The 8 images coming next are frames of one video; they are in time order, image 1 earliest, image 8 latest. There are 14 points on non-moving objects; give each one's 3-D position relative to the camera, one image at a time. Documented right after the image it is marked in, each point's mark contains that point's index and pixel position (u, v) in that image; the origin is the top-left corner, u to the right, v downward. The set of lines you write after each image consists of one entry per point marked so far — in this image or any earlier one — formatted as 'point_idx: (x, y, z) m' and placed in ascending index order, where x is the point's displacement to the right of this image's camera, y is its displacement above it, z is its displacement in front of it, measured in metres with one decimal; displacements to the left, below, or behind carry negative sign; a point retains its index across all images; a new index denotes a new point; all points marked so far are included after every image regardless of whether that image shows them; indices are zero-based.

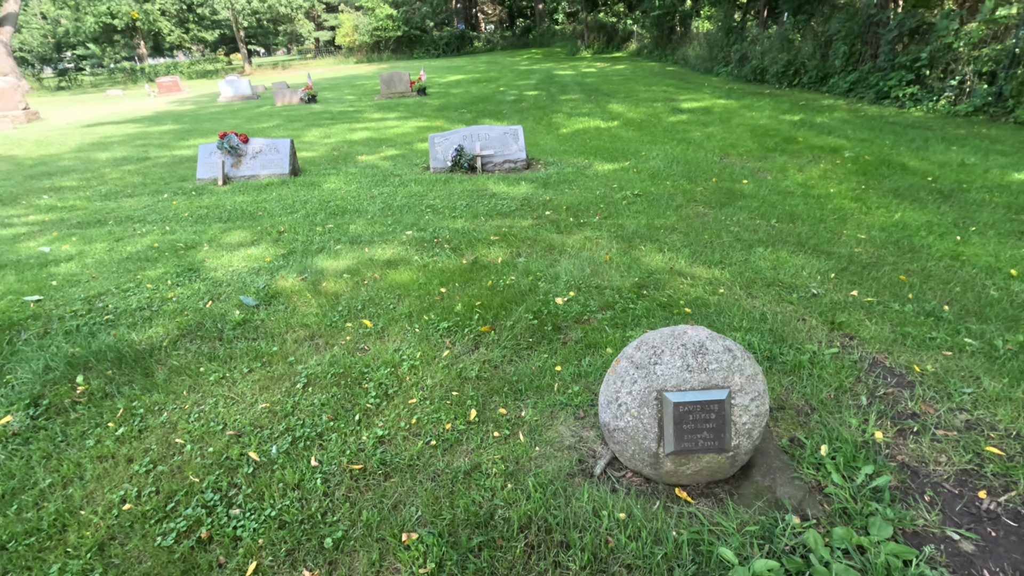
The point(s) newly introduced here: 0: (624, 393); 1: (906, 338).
0: (+0.8, -0.7, +3.8) m
1: (+4.1, -0.5, +5.7) m
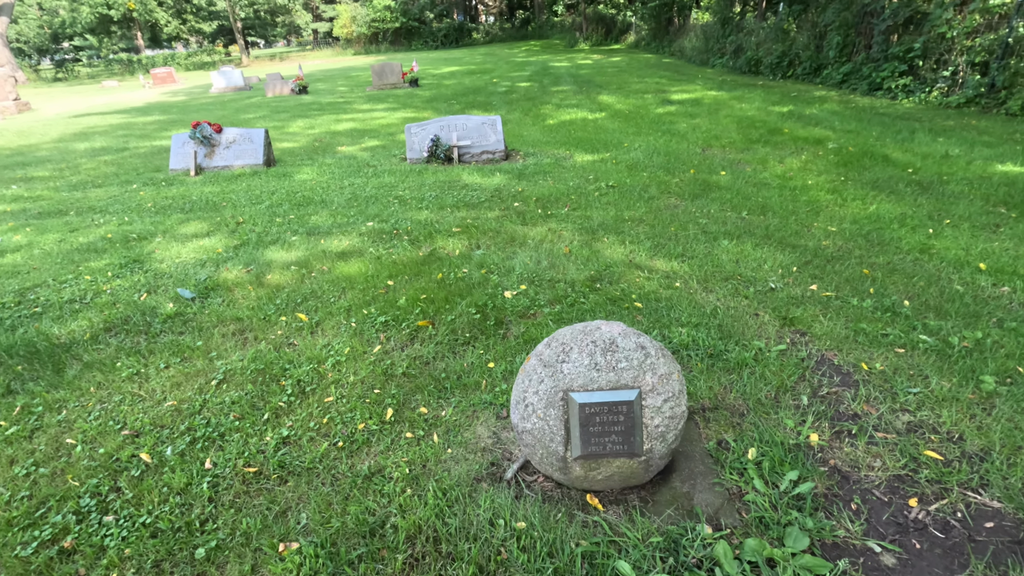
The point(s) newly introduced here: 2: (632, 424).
0: (+0.1, -0.7, +3.6) m
1: (+3.4, -0.5, +5.4) m
2: (+0.8, -0.9, +3.4) m
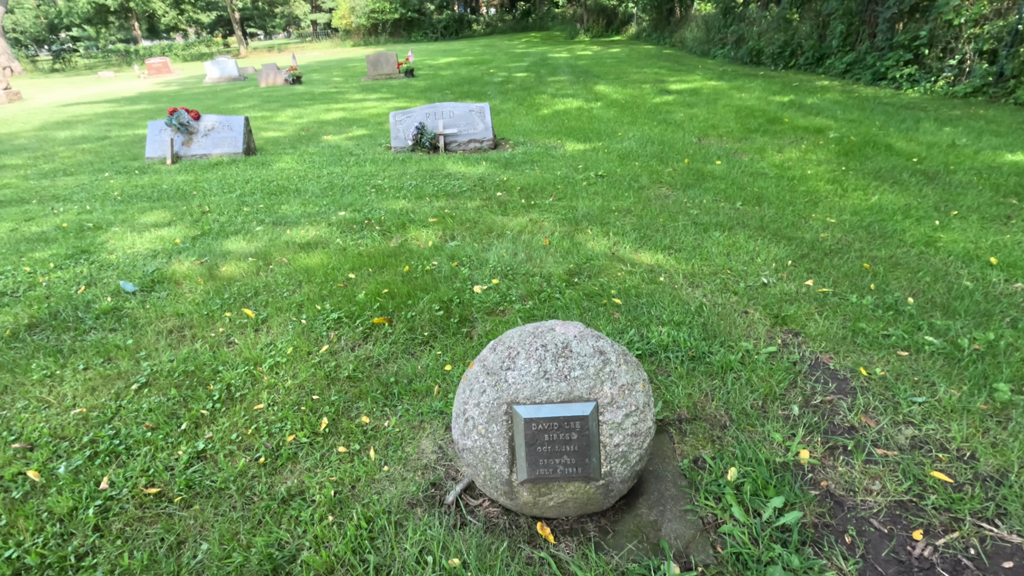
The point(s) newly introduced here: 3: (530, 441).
0: (-0.2, -0.7, +3.1) m
1: (+3.1, -0.4, +4.9) m
2: (+0.4, -0.8, +2.9) m
3: (+0.1, -0.8, +2.9) m
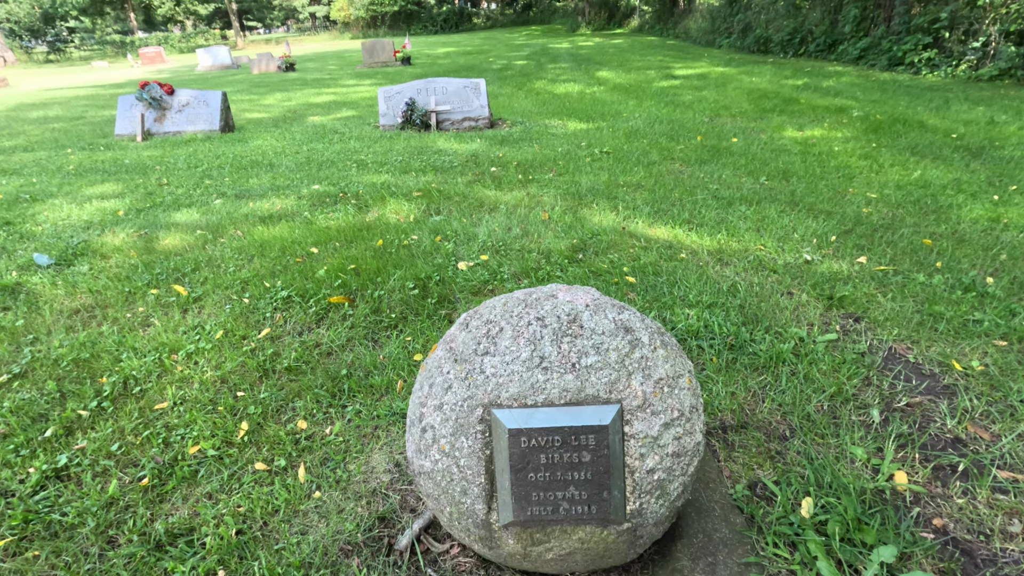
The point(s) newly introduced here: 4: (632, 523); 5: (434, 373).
0: (-0.3, -0.4, +2.0) m
1: (+3.0, -0.2, +3.9) m
2: (+0.3, -0.6, +1.9) m
3: (0.0, -0.6, +1.9) m
4: (+0.4, -0.9, +2.0) m
5: (-0.3, -0.3, +2.1) m
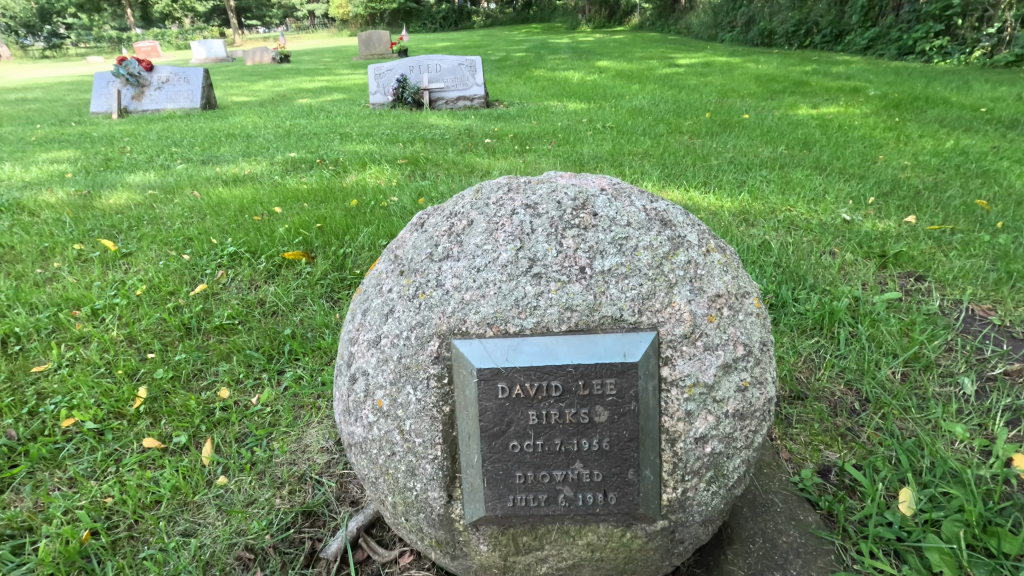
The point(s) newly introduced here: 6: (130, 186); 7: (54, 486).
0: (-0.4, -0.1, +1.3) m
1: (+2.9, +0.1, +3.2) m
2: (+0.3, -0.3, +1.2) m
3: (0.0, -0.3, +1.2) m
4: (+0.4, -0.5, +1.3) m
5: (-0.4, 0.0, +1.4) m
6: (-3.8, +1.0, +5.5) m
7: (-1.5, -0.6, +1.8) m
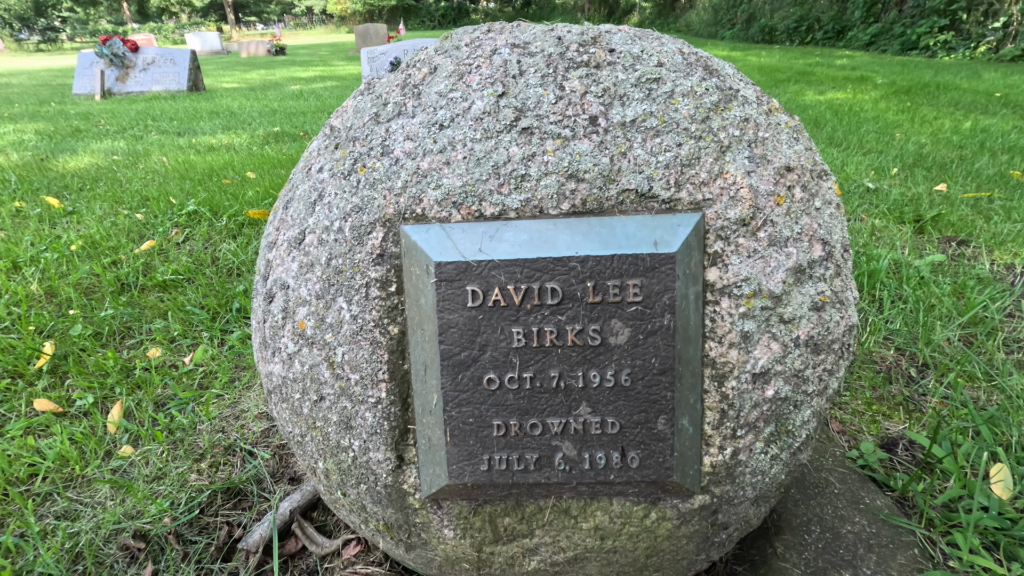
0: (-0.4, +0.1, +1.0) m
1: (+2.9, +0.2, +2.8) m
2: (+0.2, -0.1, +0.8) m
3: (-0.1, -0.1, +0.8) m
4: (+0.3, -0.3, +0.9) m
5: (-0.4, +0.2, +1.0) m
6: (-3.8, +1.2, +5.1) m
7: (-1.5, -0.4, +1.4) m
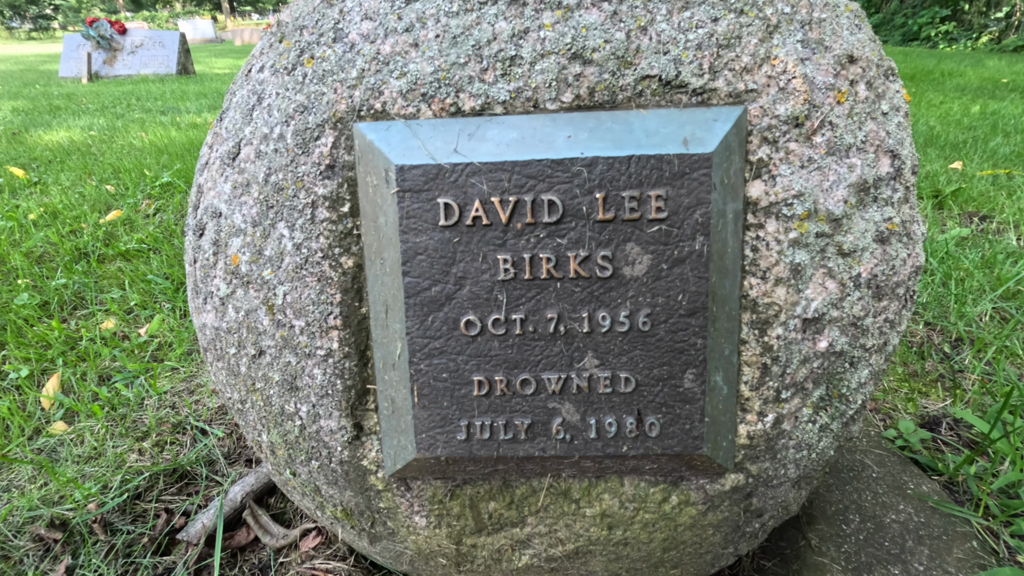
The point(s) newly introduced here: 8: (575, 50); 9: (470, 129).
0: (-0.4, +0.2, +0.8) m
1: (+2.9, +0.3, +2.7) m
2: (+0.2, 0.0, +0.6) m
3: (-0.1, 0.0, +0.6) m
4: (+0.3, -0.2, +0.7) m
5: (-0.4, +0.3, +0.8) m
6: (-3.9, +1.4, +4.8) m
7: (-1.6, -0.3, +1.2) m
8: (+0.1, +0.3, +0.6) m
9: (0.0, +0.2, +0.6) m
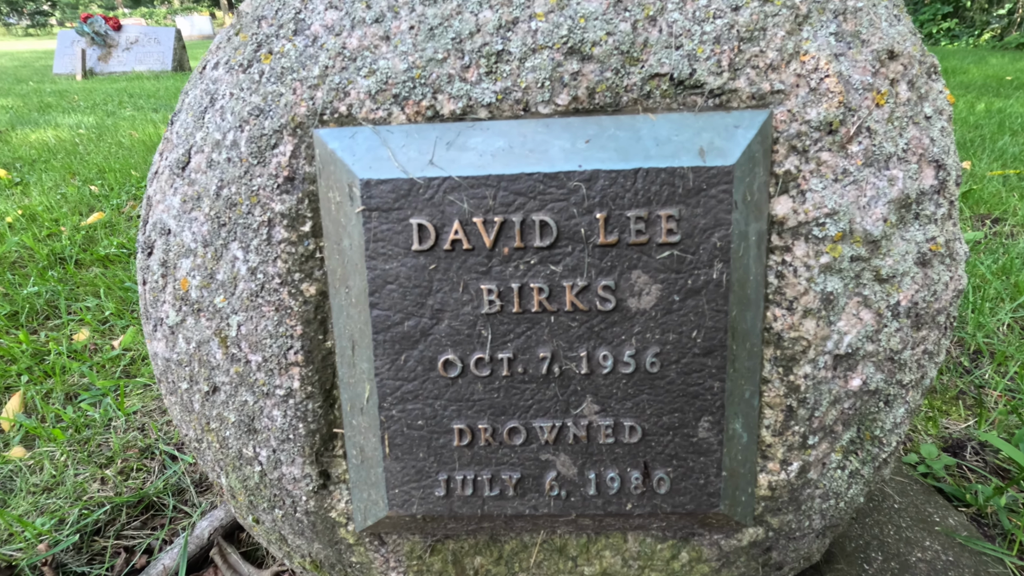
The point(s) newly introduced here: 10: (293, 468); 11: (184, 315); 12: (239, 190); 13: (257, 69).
0: (-0.4, +0.1, +0.7) m
1: (+2.9, +0.3, +2.6) m
2: (+0.2, 0.0, +0.5) m
3: (-0.1, 0.0, +0.5) m
4: (+0.3, -0.3, +0.6) m
5: (-0.4, +0.3, +0.7) m
6: (-3.9, +1.4, +4.7) m
7: (-1.6, -0.3, +1.1) m
8: (+0.1, +0.2, +0.5) m
9: (-0.1, +0.1, +0.5) m
10: (-0.3, -0.2, +0.6) m
11: (-0.4, 0.0, +0.6) m
12: (-0.3, +0.1, +0.6) m
13: (-0.3, +0.2, +0.6) m
